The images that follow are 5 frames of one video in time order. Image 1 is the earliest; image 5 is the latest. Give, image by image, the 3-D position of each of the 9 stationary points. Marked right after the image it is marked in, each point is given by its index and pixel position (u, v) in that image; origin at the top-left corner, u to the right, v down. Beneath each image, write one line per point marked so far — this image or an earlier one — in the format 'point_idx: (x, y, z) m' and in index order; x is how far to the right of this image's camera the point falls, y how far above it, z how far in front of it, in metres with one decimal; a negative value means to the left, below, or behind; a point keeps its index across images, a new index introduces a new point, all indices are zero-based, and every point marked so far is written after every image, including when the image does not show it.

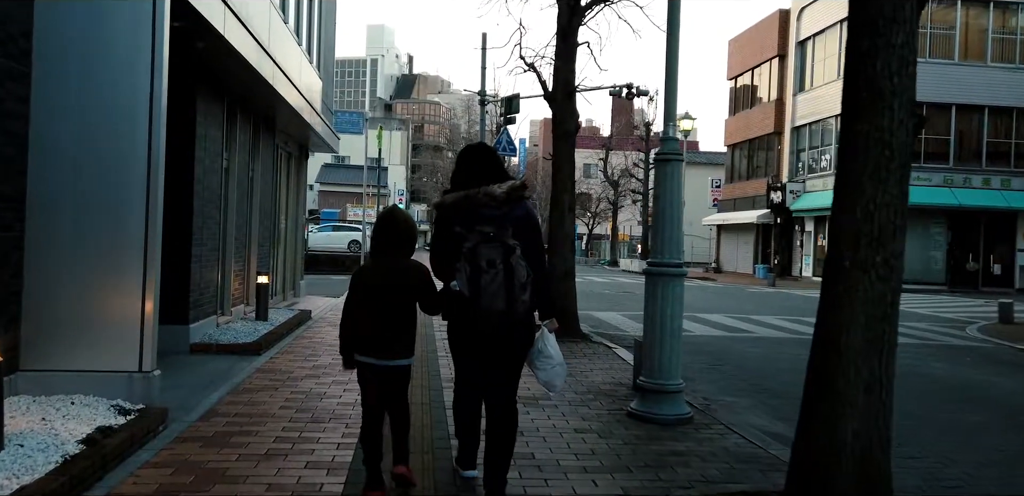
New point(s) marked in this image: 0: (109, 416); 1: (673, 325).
0: (-2.9, -1.2, +5.6) m
1: (+1.4, -0.7, +6.8) m
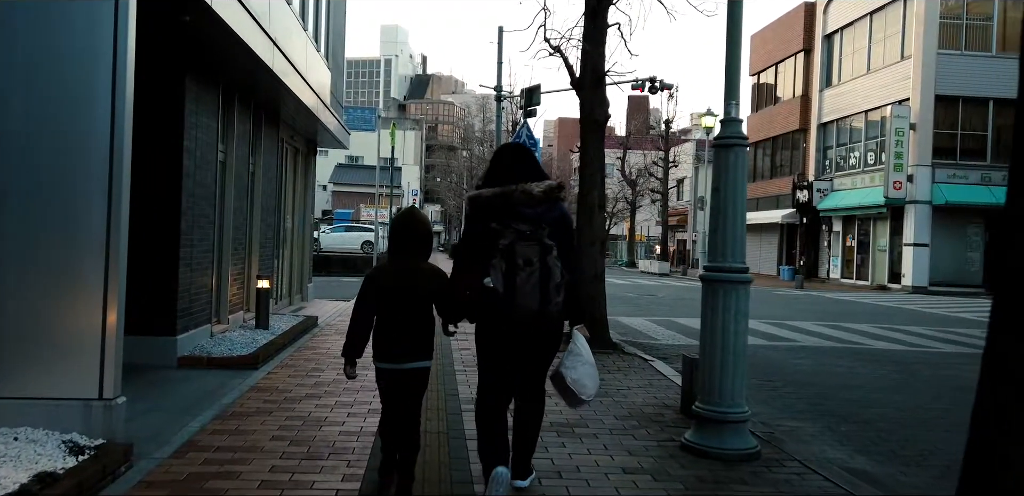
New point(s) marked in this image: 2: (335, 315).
0: (-2.7, -1.2, +4.6) m
1: (+1.7, -0.7, +5.7) m
2: (-3.2, -1.2, +14.2) m
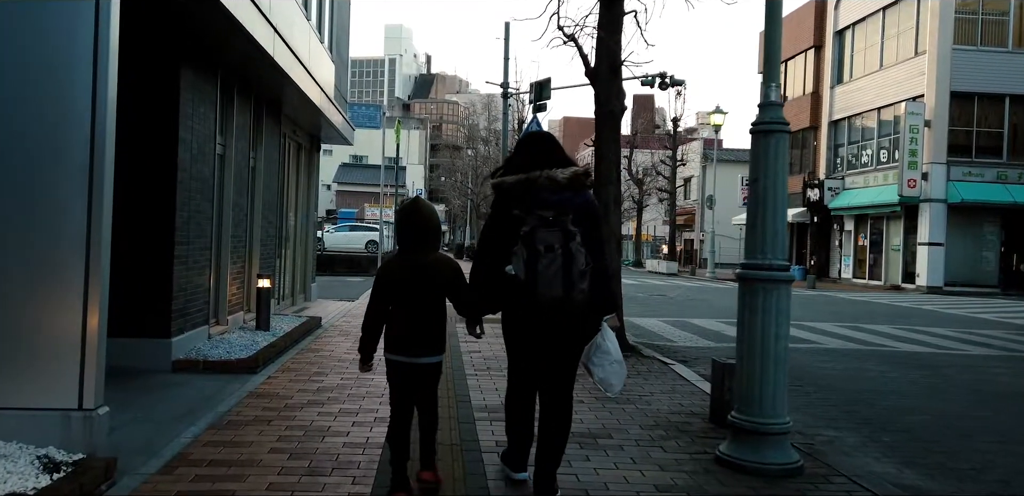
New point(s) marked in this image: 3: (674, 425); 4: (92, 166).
0: (-2.6, -1.2, +4.1) m
1: (+1.8, -0.7, +5.2) m
2: (-3.1, -1.2, +13.8) m
3: (+1.3, -1.4, +6.4) m
4: (-2.5, +0.5, +4.6) m
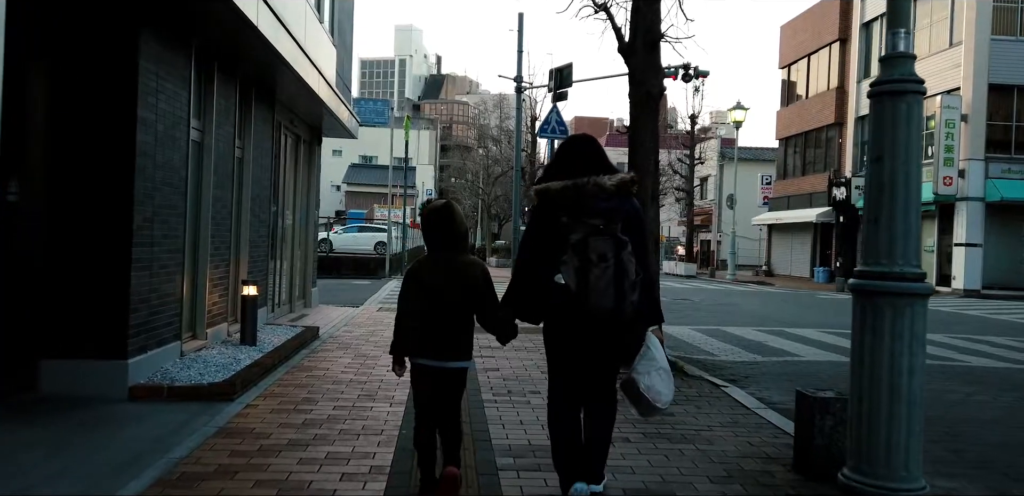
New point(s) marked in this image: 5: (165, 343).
0: (-2.4, -1.2, +2.8) m
1: (+2.0, -0.7, +3.9) m
2: (-2.8, -1.2, +12.4) m
3: (+1.5, -1.5, +5.0) m
4: (-2.3, +0.5, +3.3) m
5: (-3.2, -0.9, +7.1) m
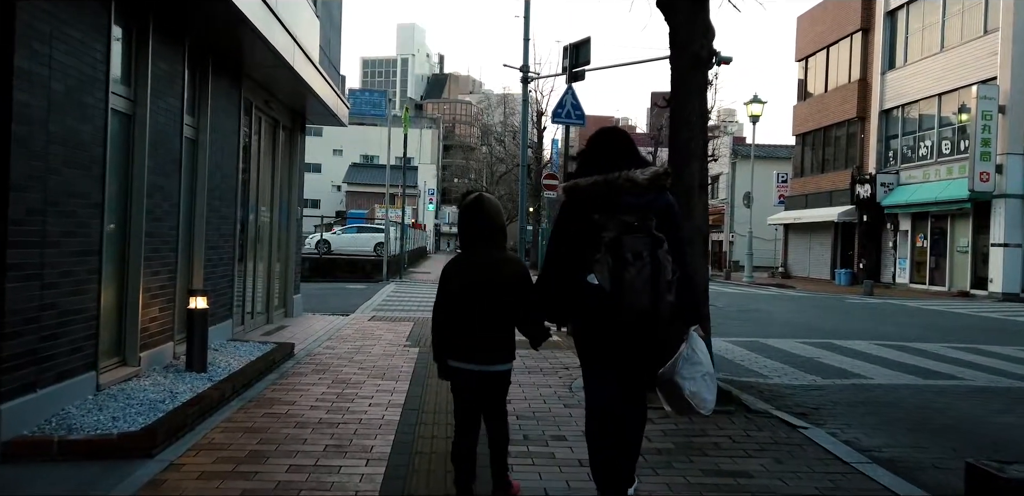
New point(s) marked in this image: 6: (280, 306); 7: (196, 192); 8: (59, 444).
0: (-2.3, -1.2, +1.0) m
1: (+2.1, -0.7, +2.1) m
2: (-2.6, -1.2, +10.7) m
3: (+1.7, -1.5, +3.2) m
4: (-2.2, +0.5, +1.6) m
5: (-3.1, -0.9, +5.4) m
6: (-3.8, -0.9, +12.7) m
7: (-3.2, +0.6, +7.9) m
8: (-2.7, -1.2, +4.6) m
